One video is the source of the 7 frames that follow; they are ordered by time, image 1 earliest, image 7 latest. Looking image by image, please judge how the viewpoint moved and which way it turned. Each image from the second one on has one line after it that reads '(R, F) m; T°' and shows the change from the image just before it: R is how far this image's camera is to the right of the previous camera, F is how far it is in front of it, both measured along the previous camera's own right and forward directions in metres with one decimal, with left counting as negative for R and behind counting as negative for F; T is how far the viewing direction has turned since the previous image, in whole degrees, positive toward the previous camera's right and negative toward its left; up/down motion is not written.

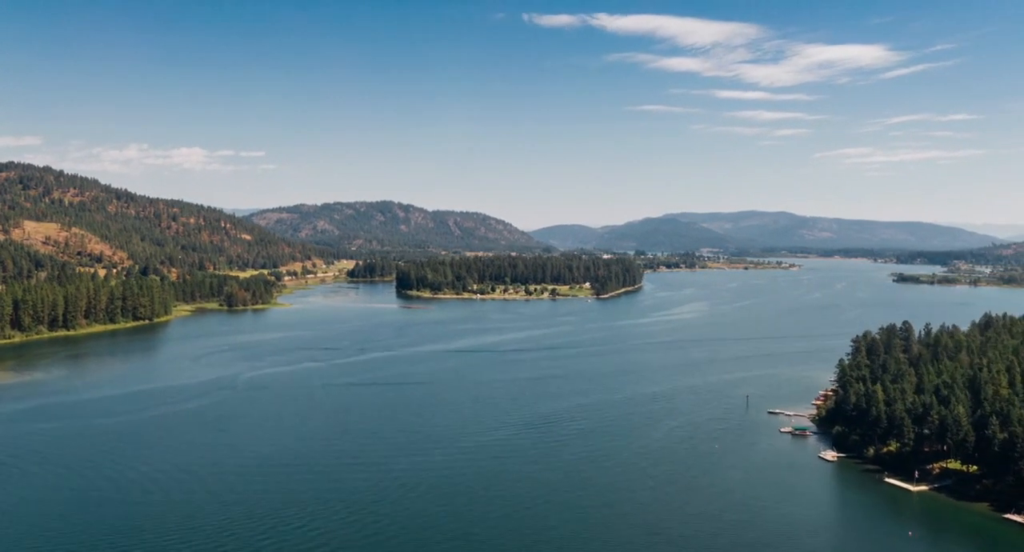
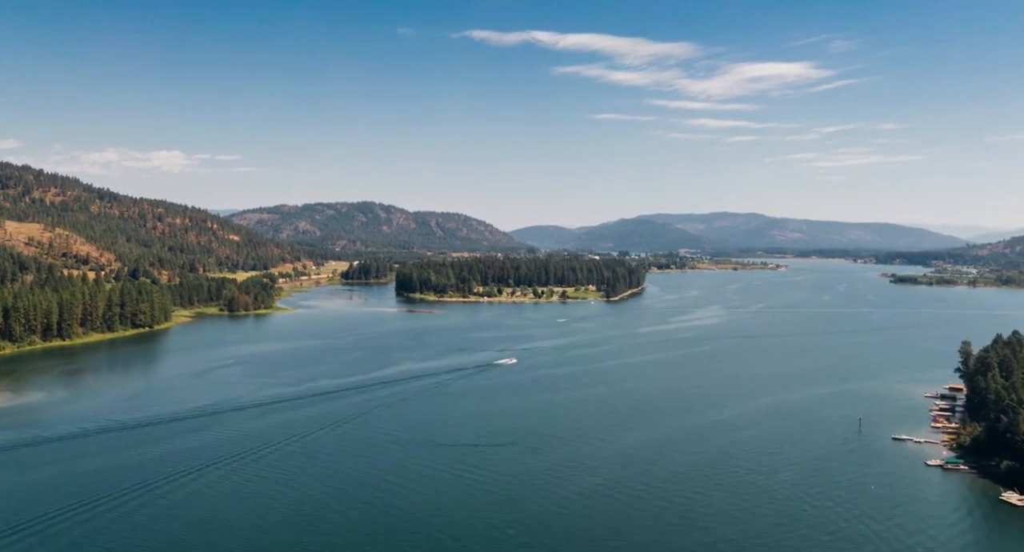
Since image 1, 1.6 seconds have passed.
(-3.0, +3.6) m; +1°
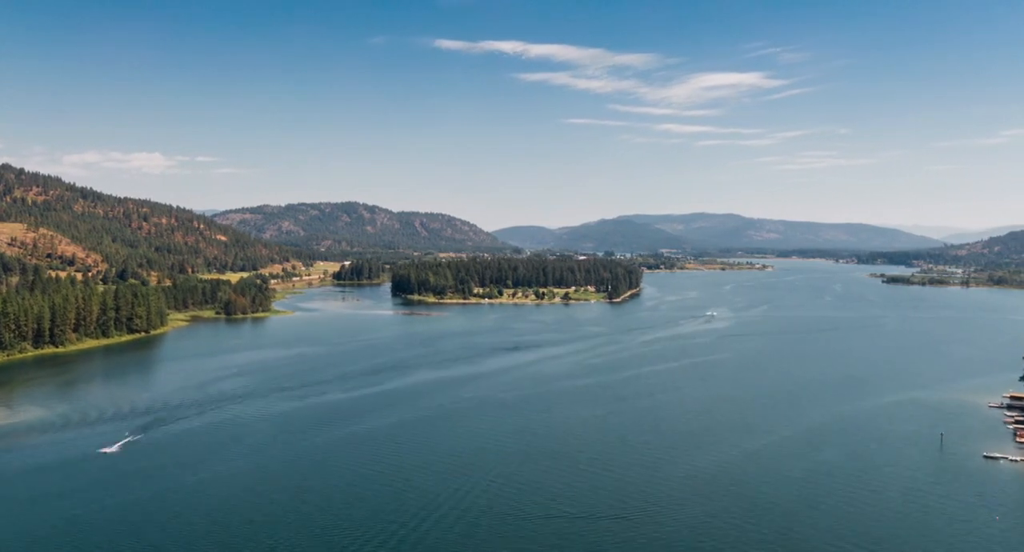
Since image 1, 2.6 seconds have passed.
(-1.9, +2.1) m; +1°
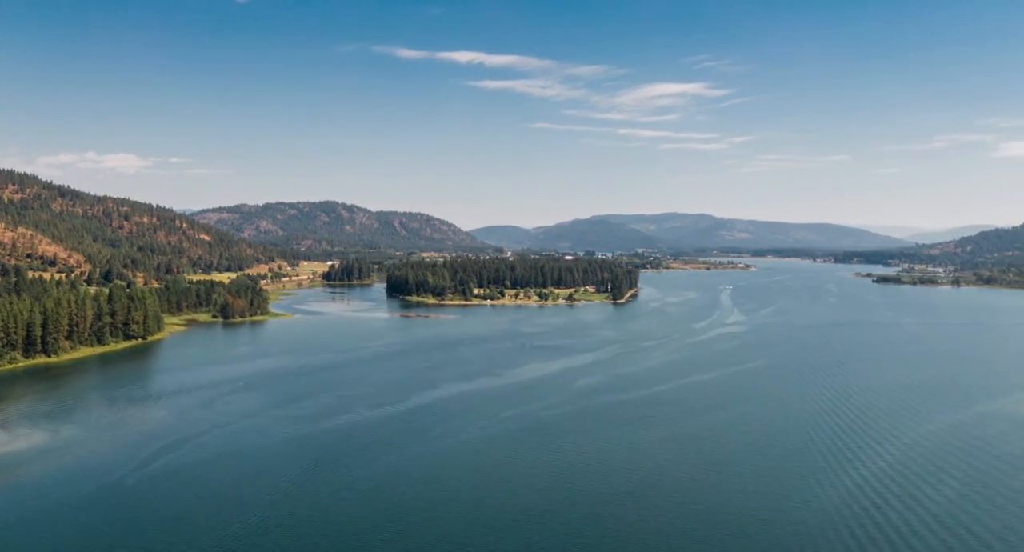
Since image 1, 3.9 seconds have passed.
(-2.5, +2.7) m; +1°
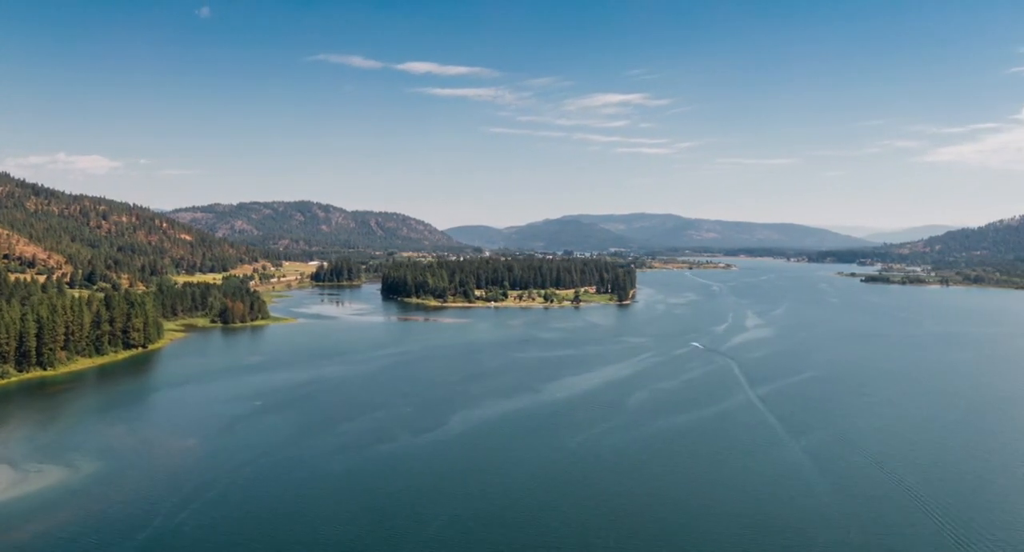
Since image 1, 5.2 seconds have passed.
(-2.9, +3.0) m; +2°
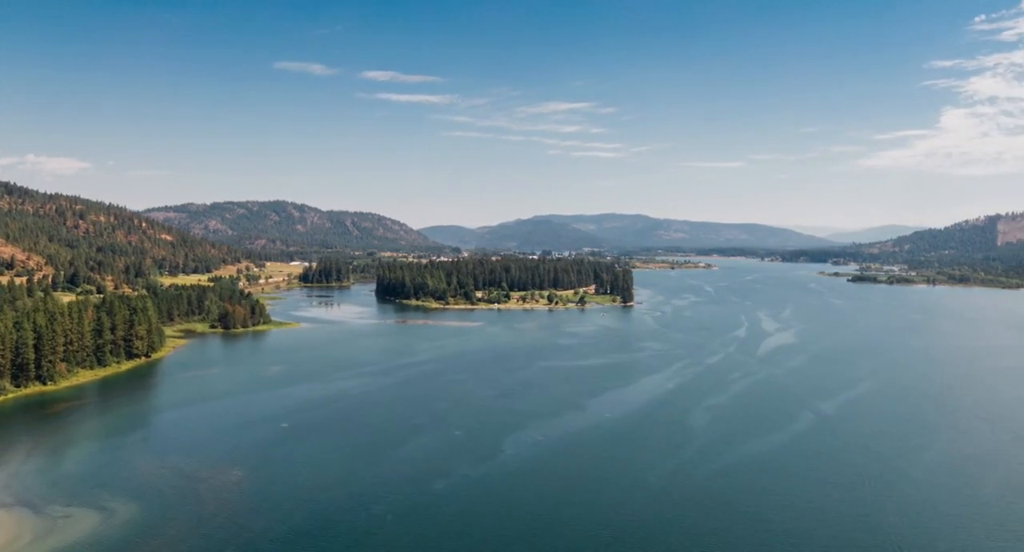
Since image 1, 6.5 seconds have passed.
(-2.8, +2.7) m; +2°
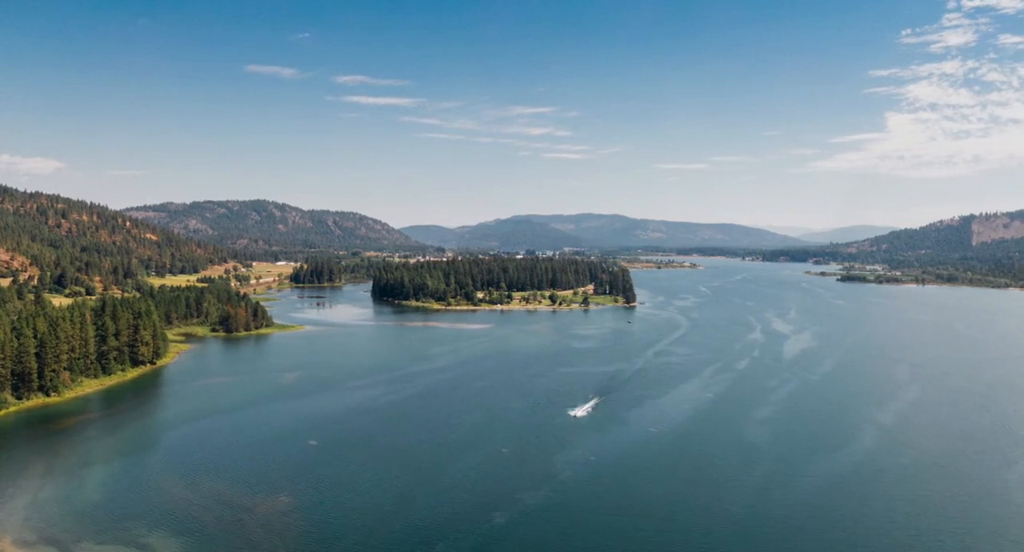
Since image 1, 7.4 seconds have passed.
(-2.0, +1.8) m; +1°
